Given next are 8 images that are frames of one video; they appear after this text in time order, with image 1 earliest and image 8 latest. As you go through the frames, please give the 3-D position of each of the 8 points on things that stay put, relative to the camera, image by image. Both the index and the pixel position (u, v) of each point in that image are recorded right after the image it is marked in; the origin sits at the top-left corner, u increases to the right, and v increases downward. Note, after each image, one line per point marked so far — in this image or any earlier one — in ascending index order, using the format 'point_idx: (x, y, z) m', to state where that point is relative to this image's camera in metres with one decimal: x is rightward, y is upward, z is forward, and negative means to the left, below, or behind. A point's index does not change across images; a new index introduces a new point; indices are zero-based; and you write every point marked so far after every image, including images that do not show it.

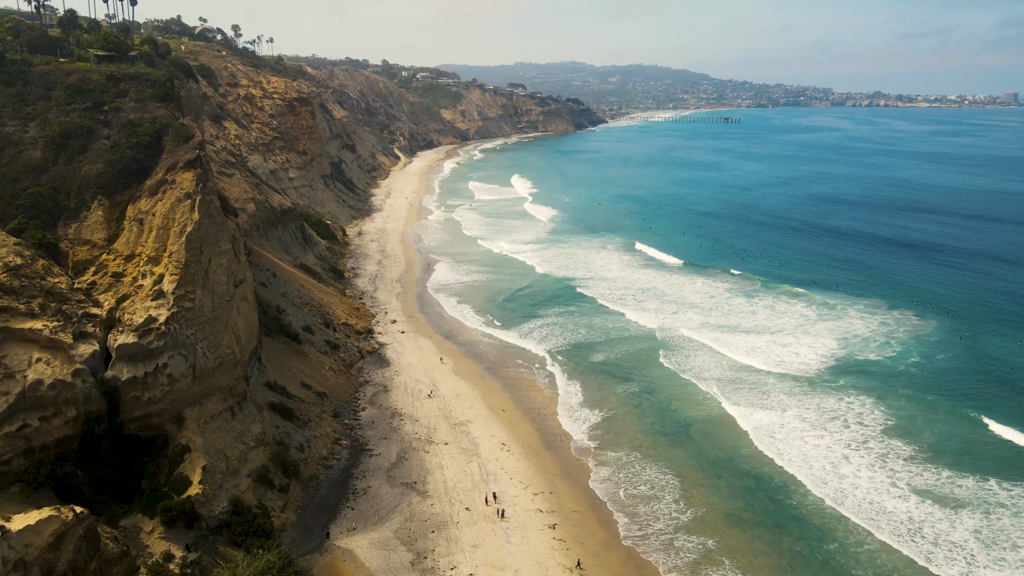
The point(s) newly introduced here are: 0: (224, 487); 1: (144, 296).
0: (-7.8, -5.4, +19.0) m
1: (-10.0, -0.2, +19.3) m
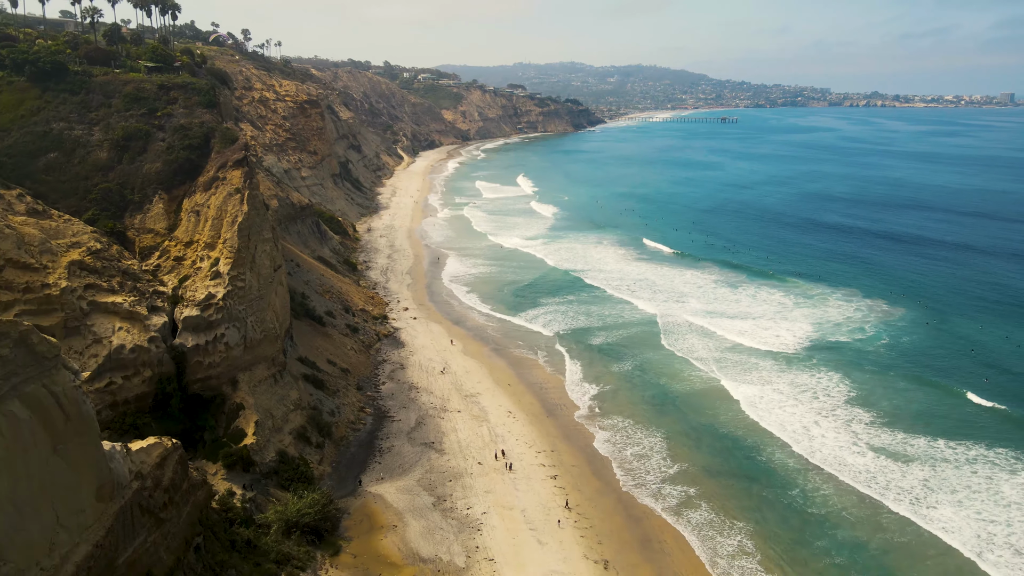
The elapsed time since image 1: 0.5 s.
0: (-7.6, -4.8, +22.2) m
1: (-9.8, +0.4, +22.5) m
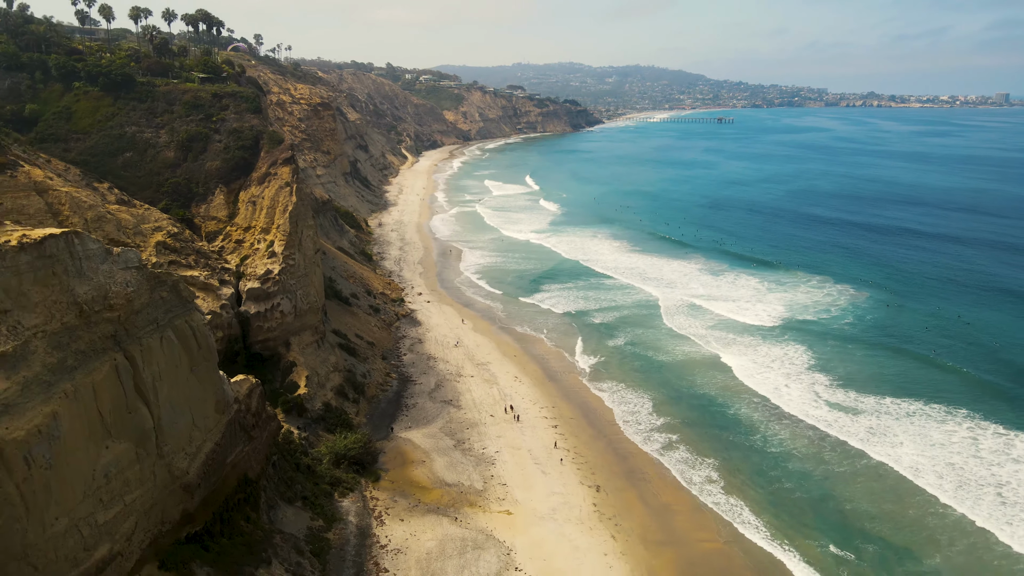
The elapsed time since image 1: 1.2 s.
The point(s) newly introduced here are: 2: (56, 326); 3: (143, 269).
0: (-7.3, -3.9, +26.6) m
1: (-9.5, +1.2, +26.9) m
2: (-8.3, -0.7, +12.9) m
3: (-7.9, +0.4, +15.0) m
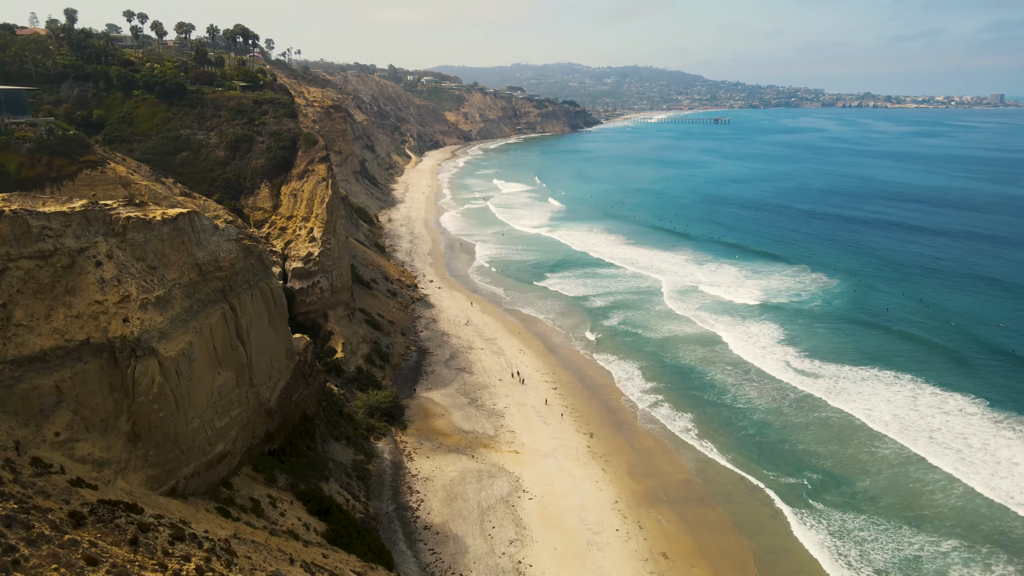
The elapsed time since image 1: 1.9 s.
0: (-7.0, -3.1, +31.1) m
1: (-9.3, +2.1, +31.4) m
2: (-8.0, +0.2, +17.4) m
3: (-7.6, +1.3, +19.5) m
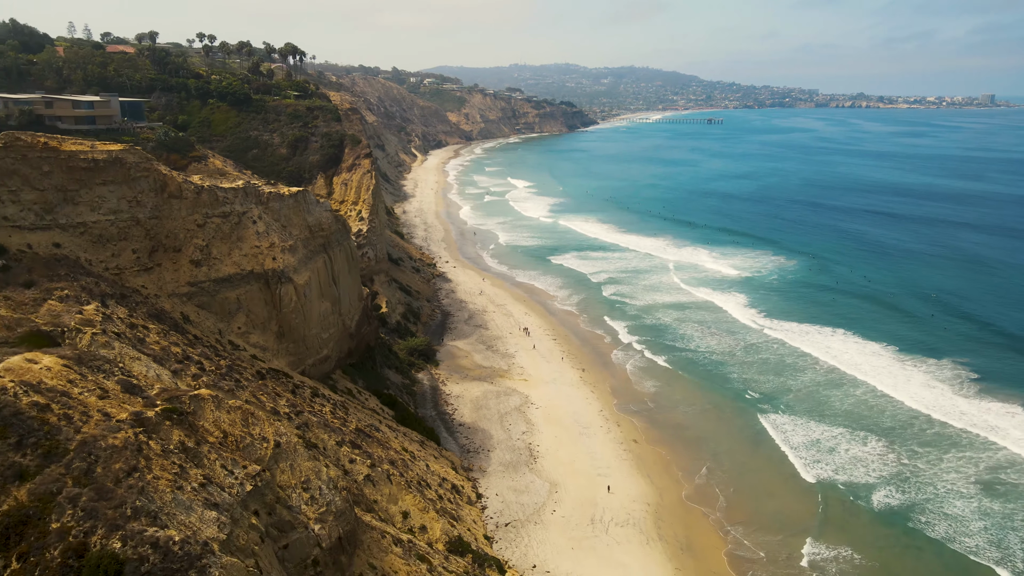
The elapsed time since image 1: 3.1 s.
0: (-6.6, -1.4, +39.0) m
1: (-8.8, +3.8, +39.3) m
2: (-7.5, +1.9, +25.4) m
3: (-7.1, +2.9, +27.4) m
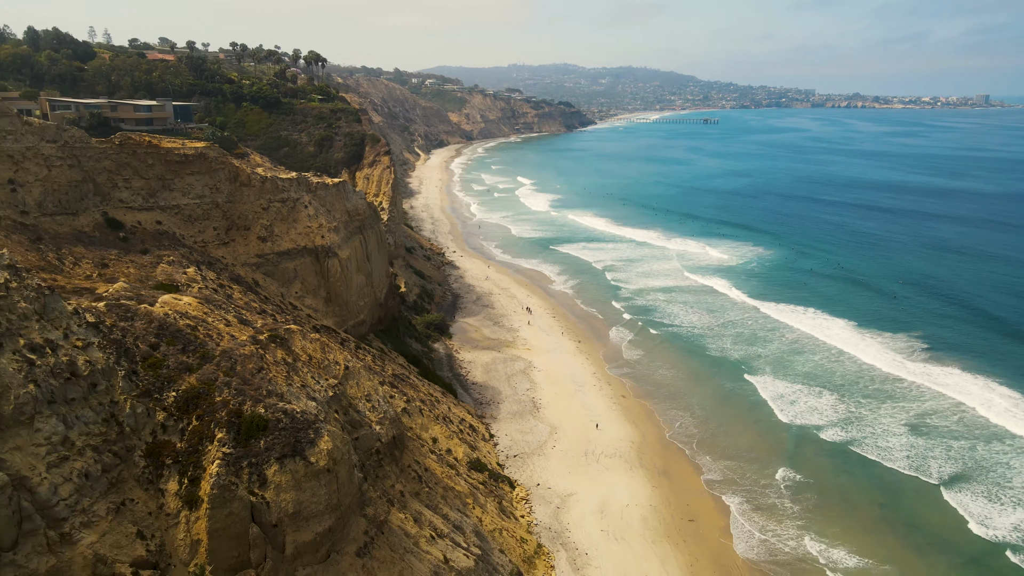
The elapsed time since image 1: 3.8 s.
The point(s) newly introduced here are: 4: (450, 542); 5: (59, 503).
0: (-6.3, -0.3, +43.9) m
1: (-8.5, +4.8, +44.2) m
2: (-7.2, +2.9, +30.2) m
3: (-6.8, +4.0, +32.3) m
4: (-1.6, -6.7, +18.6) m
5: (-7.7, -3.6, +12.1) m
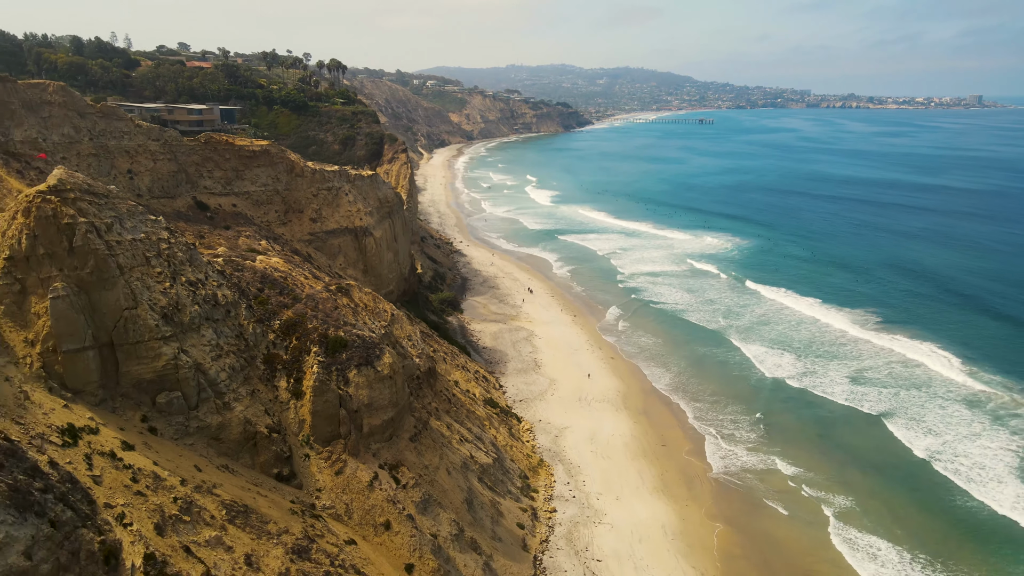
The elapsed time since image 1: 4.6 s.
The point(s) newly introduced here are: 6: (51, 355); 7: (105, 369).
0: (-6.1, +0.9, +49.7) m
1: (-8.3, +6.1, +50.0) m
2: (-6.9, +4.2, +36.0) m
3: (-6.5, +5.3, +38.1) m
4: (-1.3, -5.4, +24.4) m
5: (-7.3, -2.4, +17.8) m
6: (-9.9, -1.4, +15.3) m
7: (-9.2, -1.8, +16.0) m
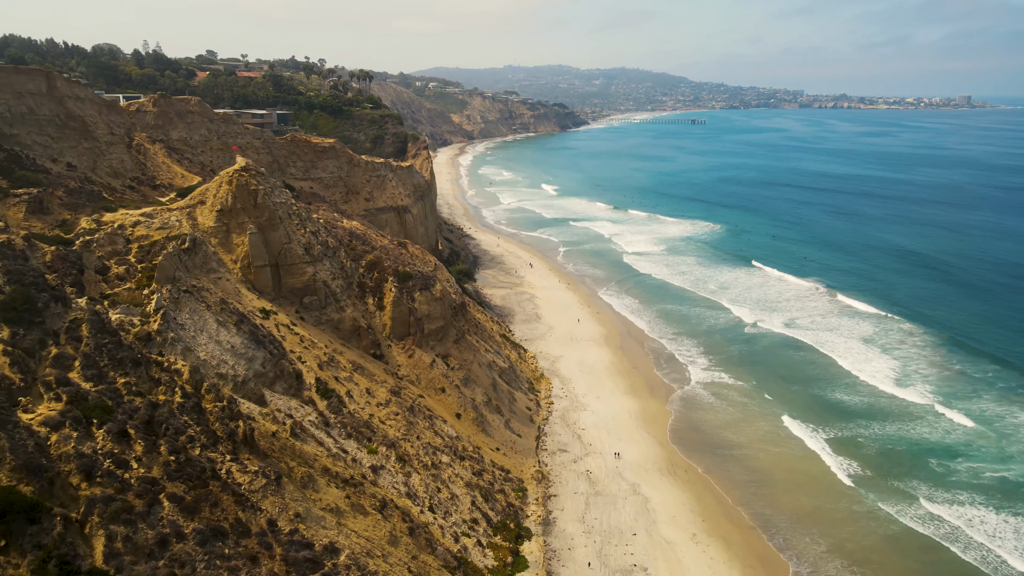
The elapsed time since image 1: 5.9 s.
0: (-5.7, +3.1, +59.5) m
1: (-7.9, +8.2, +59.8) m
2: (-6.5, +6.3, +45.8) m
3: (-6.1, +7.4, +47.9) m
4: (-0.8, -3.3, +34.2) m
5: (-6.8, -0.2, +27.6) m
6: (-9.4, +0.7, +25.1) m
7: (-8.7, +0.3, +25.8) m
